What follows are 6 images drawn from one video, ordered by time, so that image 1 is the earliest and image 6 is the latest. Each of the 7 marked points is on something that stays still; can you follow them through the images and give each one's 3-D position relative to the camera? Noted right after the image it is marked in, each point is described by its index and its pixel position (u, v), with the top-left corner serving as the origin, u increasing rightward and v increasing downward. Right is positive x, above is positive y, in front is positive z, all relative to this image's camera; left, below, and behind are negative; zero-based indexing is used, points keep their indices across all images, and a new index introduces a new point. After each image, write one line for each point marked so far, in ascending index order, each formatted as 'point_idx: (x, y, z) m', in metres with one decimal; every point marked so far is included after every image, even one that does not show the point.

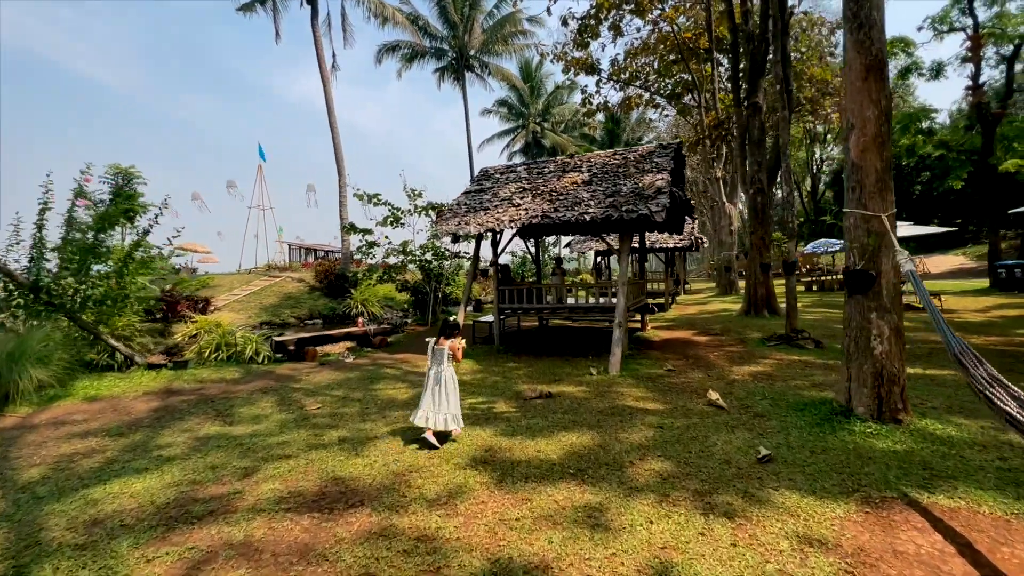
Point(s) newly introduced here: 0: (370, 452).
0: (-1.7, -2.0, +5.4) m
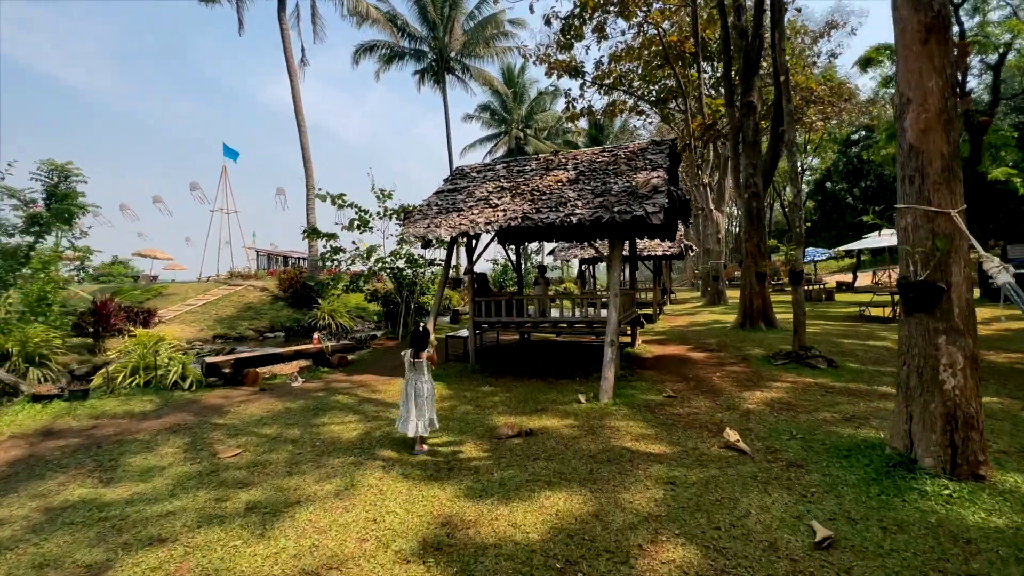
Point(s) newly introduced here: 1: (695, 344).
0: (-2.0, -2.1, +3.9) m
1: (+5.4, -1.7, +13.5) m
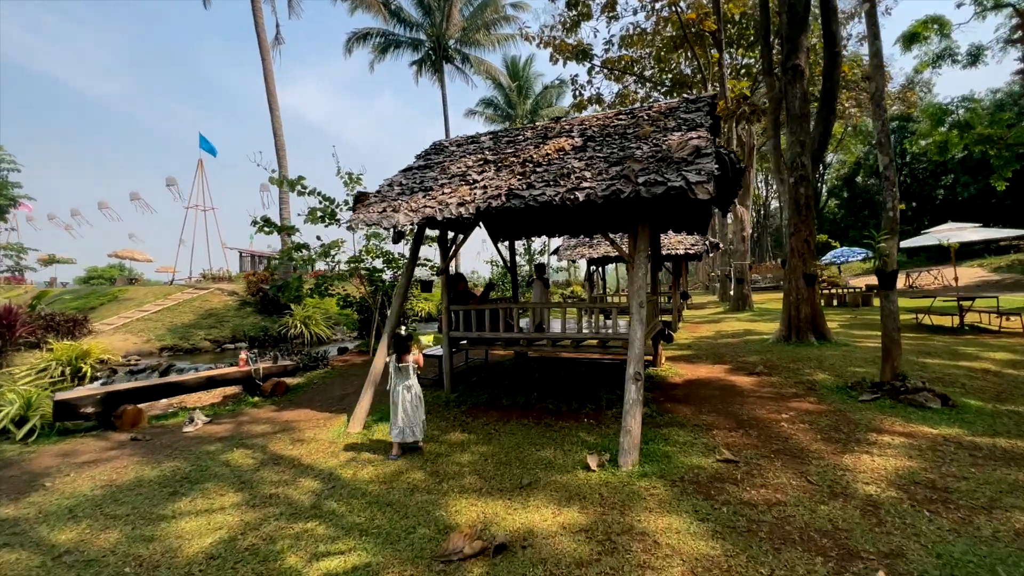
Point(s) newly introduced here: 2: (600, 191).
0: (-2.3, -2.1, +1.3) m
1: (+5.2, -1.8, +10.7) m
2: (+1.2, +1.3, +6.1) m
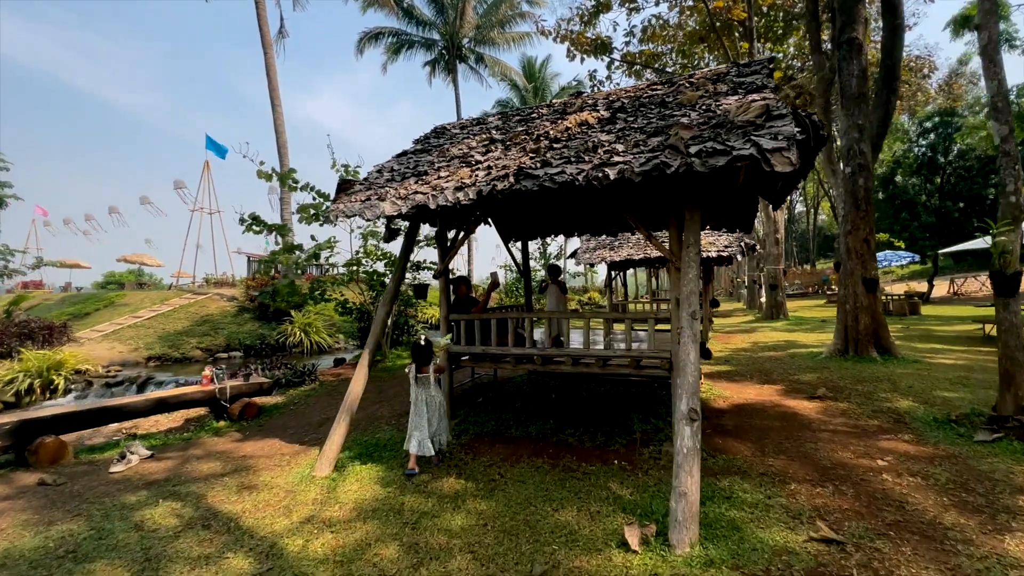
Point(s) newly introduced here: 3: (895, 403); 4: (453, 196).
0: (-2.4, -2.1, -0.1) m
1: (+5.5, -1.9, +9.1) m
2: (+1.3, +1.2, +4.6) m
3: (+6.1, -1.8, +7.2) m
4: (-0.7, +1.1, +5.5) m
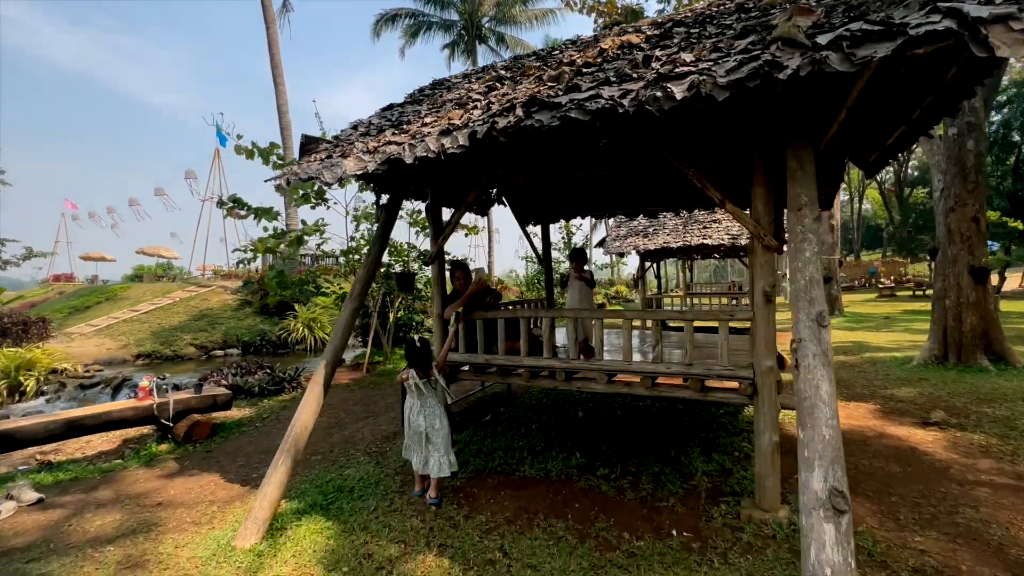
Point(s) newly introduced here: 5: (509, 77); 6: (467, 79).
0: (-2.6, -2.1, -1.6) m
1: (+5.8, -1.8, +7.1) m
2: (+1.3, +1.3, +2.8) m
3: (+6.2, -1.7, +5.2) m
4: (-0.6, +1.2, +3.9) m
5: (0.0, +2.3, +5.0) m
6: (-0.6, +2.8, +6.1) m
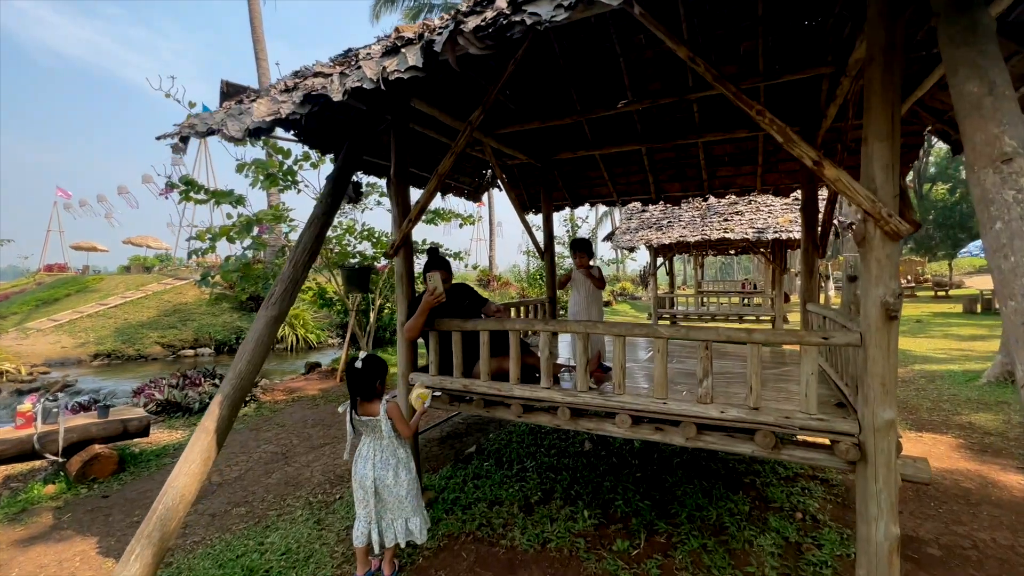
0: (-2.8, -2.2, -2.9) m
1: (+5.7, -1.8, +5.7) m
2: (+1.2, +1.3, +1.4) m
3: (+6.1, -1.8, +3.8) m
4: (-0.7, +1.2, +2.5) m
5: (-0.1, +2.3, +3.6) m
6: (-0.7, +2.8, +4.7) m
